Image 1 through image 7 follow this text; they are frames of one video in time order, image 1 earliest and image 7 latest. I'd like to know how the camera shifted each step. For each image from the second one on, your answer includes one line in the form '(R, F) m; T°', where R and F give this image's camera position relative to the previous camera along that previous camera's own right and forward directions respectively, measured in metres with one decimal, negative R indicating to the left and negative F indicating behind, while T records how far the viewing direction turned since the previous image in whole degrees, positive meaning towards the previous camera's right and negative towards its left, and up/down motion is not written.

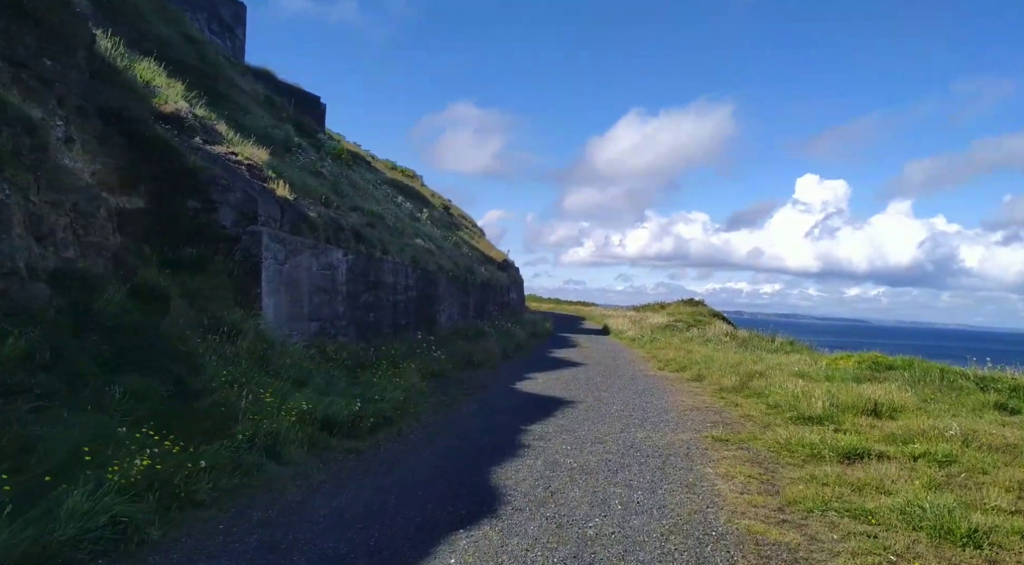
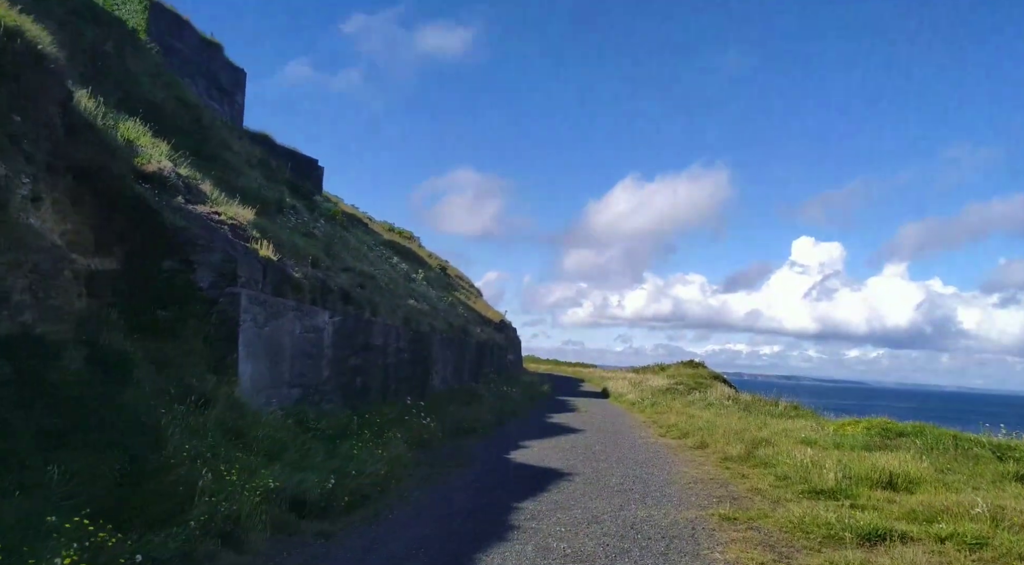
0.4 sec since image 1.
(+0.1, +0.6) m; 0°
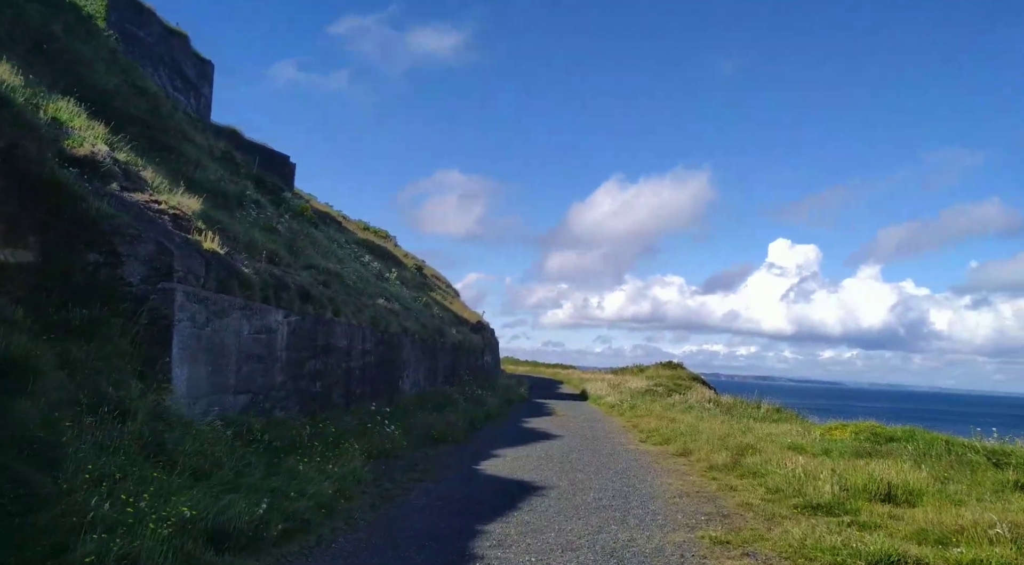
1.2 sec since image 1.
(+0.2, +1.1) m; +1°
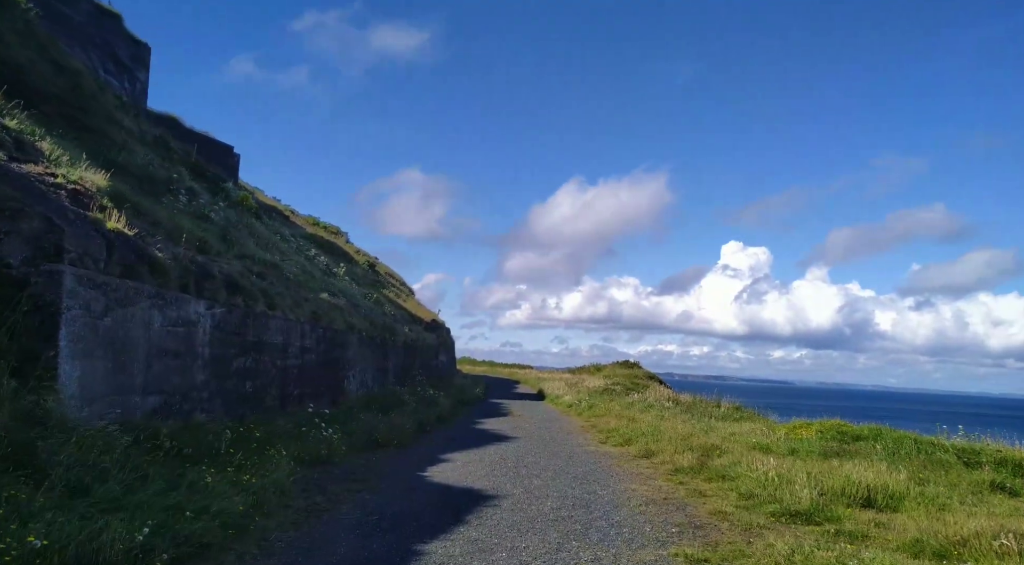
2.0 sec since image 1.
(+0.1, +1.2) m; +3°
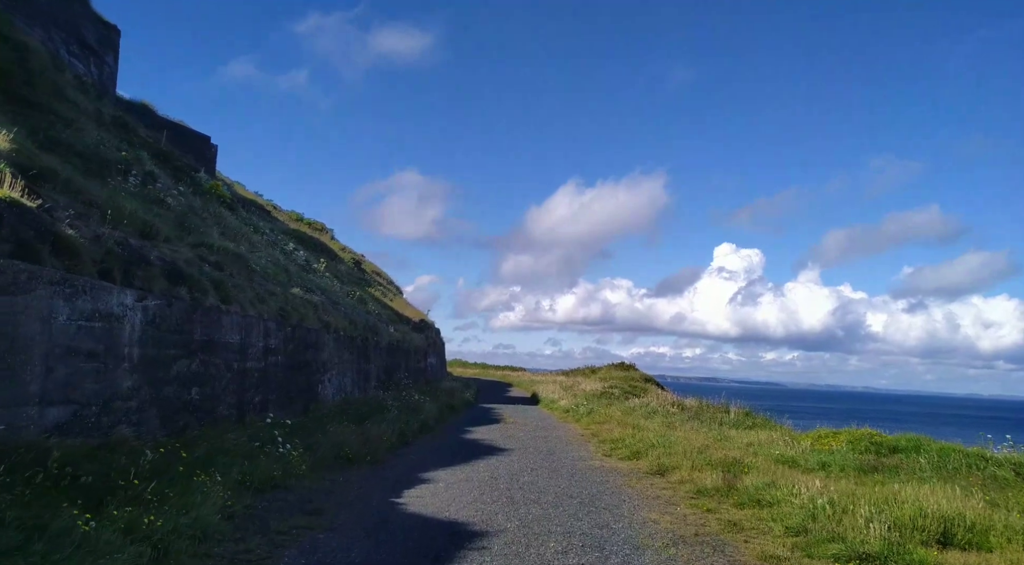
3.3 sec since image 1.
(0.0, +2.2) m; +1°
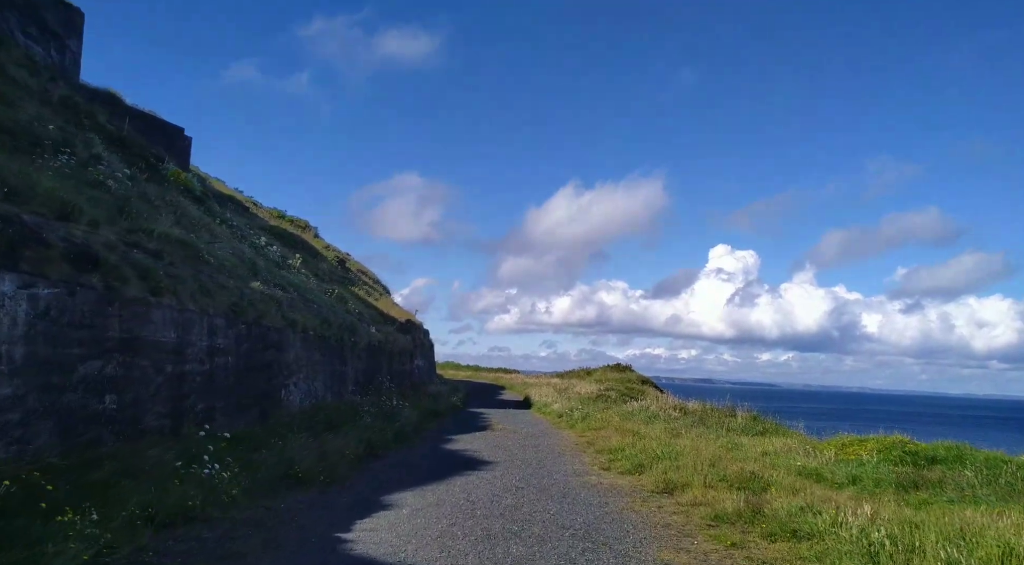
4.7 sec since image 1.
(+0.2, +2.1) m; 0°
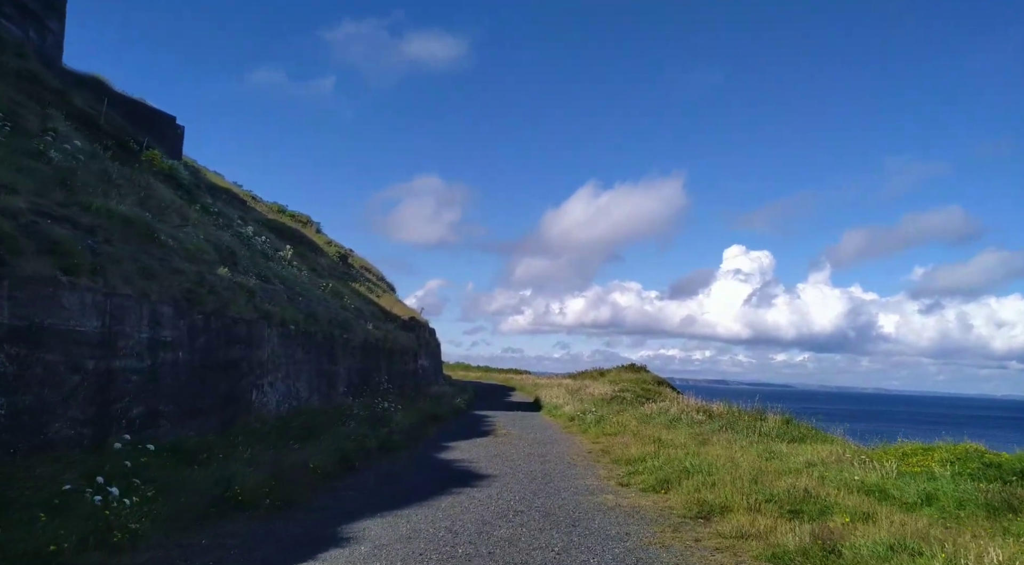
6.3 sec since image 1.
(+0.2, +2.4) m; -1°
